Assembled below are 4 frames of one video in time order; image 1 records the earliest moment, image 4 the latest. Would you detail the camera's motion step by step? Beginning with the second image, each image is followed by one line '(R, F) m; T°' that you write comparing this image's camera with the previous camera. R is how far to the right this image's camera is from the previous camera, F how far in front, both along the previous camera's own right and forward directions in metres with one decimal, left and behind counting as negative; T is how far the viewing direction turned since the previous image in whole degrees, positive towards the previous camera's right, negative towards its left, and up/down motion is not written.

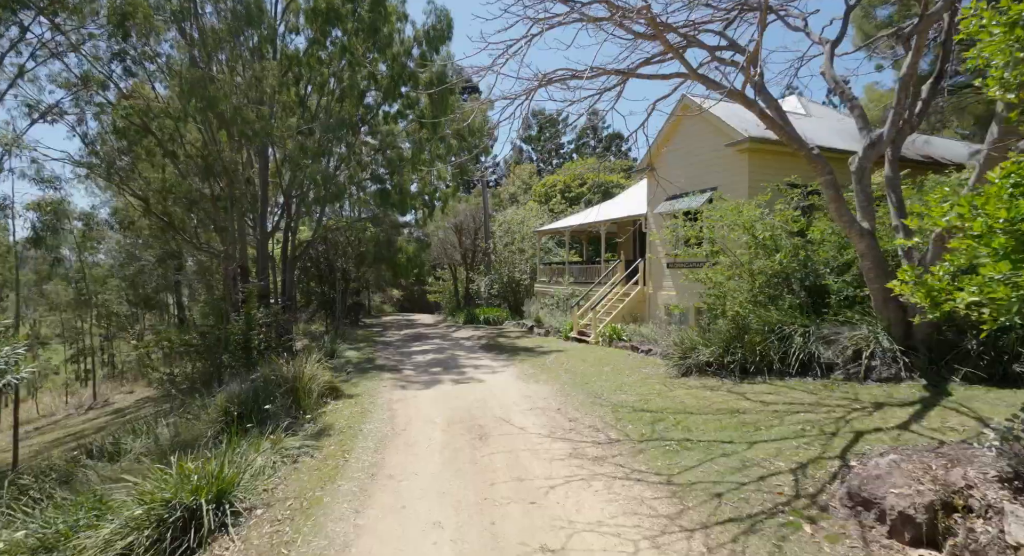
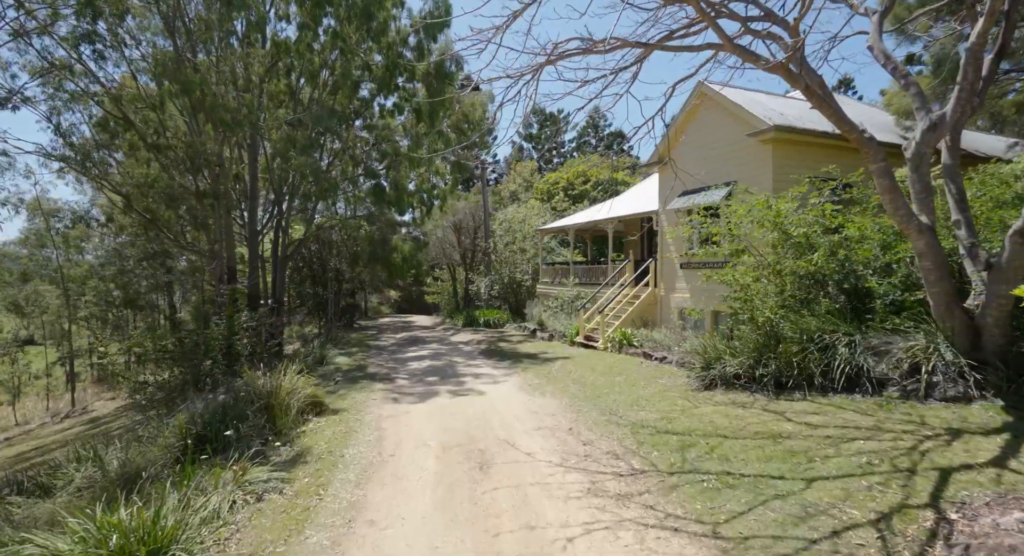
(-0.1, +0.9) m; 0°
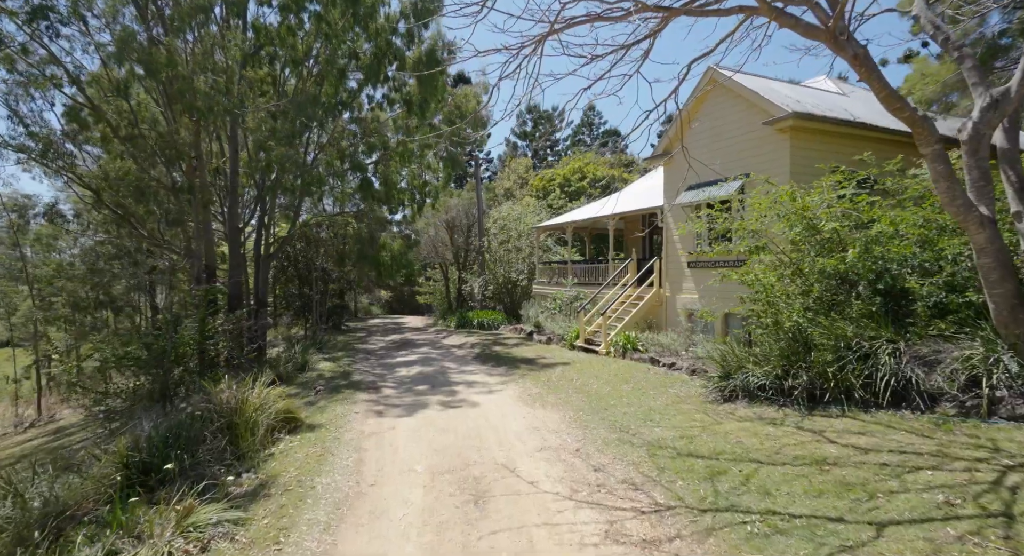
(-0.1, +0.8) m; +1°
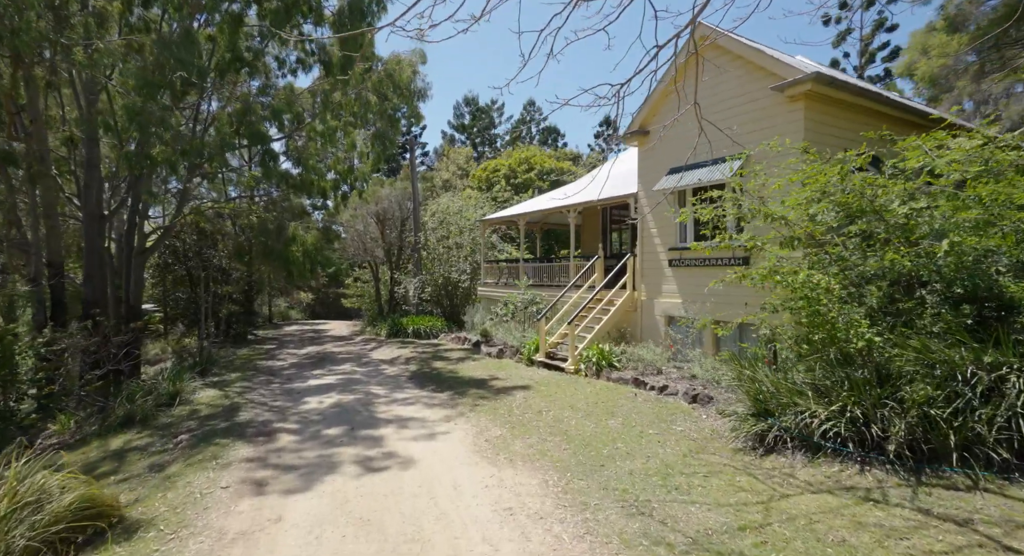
(-0.2, +2.4) m; +7°
